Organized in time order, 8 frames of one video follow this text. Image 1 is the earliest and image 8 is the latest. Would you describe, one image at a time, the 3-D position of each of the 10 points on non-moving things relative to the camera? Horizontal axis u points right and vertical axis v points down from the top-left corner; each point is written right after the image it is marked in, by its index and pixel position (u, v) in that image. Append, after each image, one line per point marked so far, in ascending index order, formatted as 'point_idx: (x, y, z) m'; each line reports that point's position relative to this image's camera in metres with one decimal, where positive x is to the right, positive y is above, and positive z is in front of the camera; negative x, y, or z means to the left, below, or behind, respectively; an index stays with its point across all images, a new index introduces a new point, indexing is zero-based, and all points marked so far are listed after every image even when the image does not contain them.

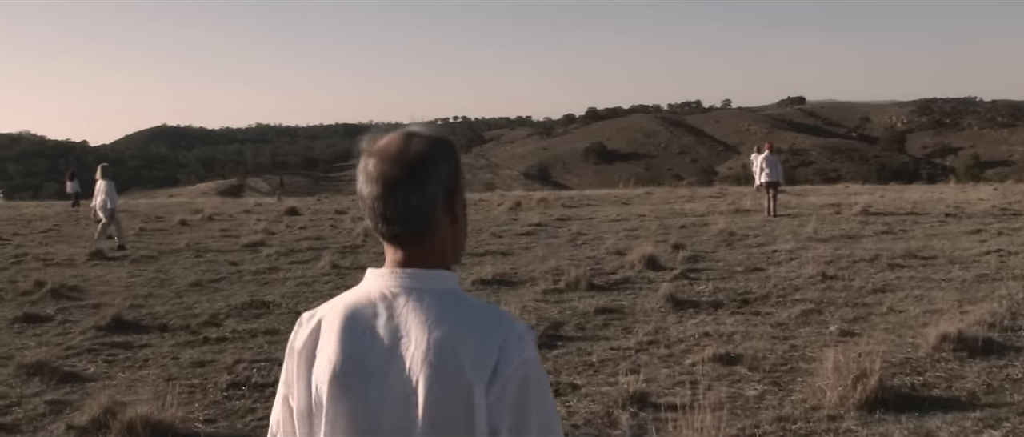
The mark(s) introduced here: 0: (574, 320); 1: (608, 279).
0: (+0.5, -0.8, +11.7) m
1: (+0.9, -0.6, +13.4) m
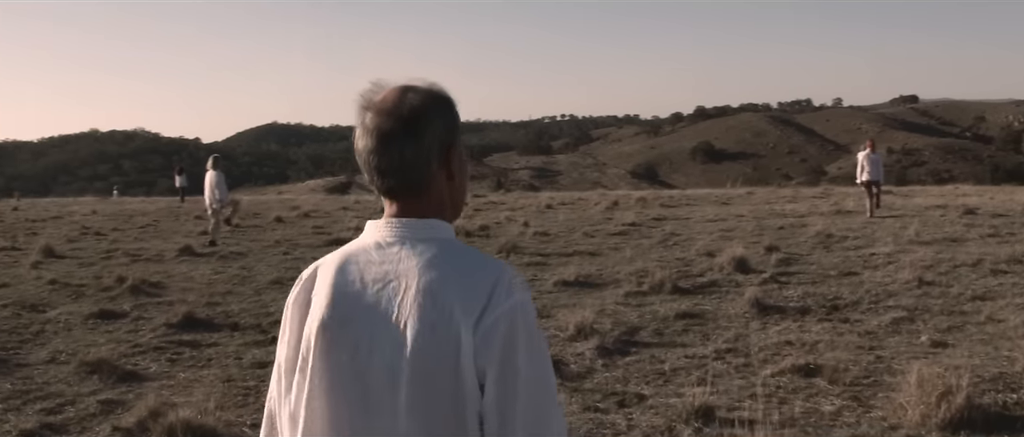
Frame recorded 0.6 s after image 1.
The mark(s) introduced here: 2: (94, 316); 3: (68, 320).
0: (+1.1, -0.8, +11.1) m
1: (+1.6, -0.6, +12.8) m
2: (-3.8, -0.9, +12.9) m
3: (-4.0, -0.9, +12.8) m
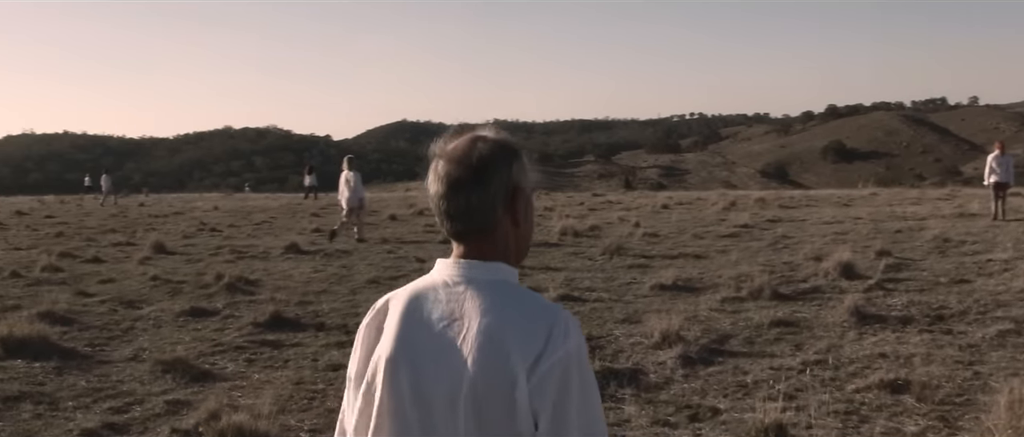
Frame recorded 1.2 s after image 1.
0: (+1.7, -0.9, +10.6) m
1: (+2.5, -0.6, +12.2) m
2: (-3.0, -0.9, +12.9) m
3: (-3.2, -0.9, +12.8) m
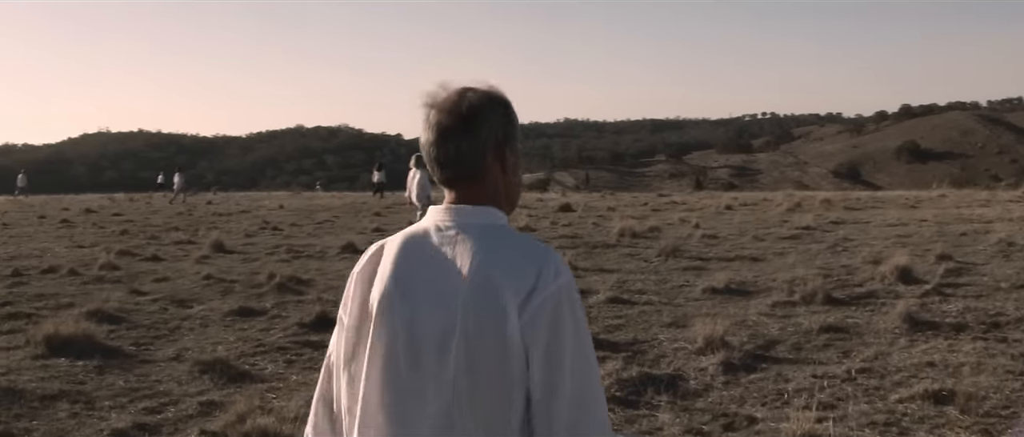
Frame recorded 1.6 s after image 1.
0: (+2.1, -0.9, +10.3) m
1: (+2.8, -0.6, +11.9) m
2: (-2.5, -0.9, +12.8) m
3: (-2.8, -0.9, +12.8) m
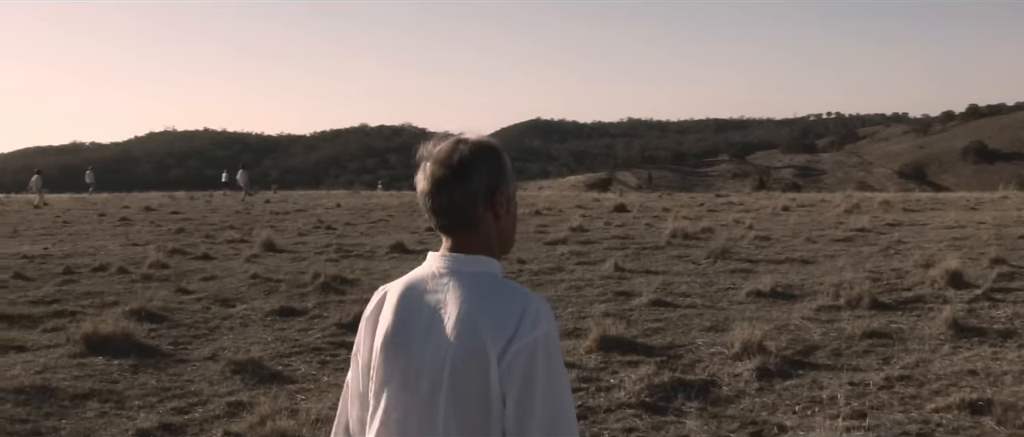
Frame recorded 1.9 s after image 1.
0: (+2.3, -0.9, +10.1) m
1: (+3.2, -0.6, +11.6) m
2: (-2.2, -0.9, +12.8) m
3: (-2.4, -0.9, +12.8) m
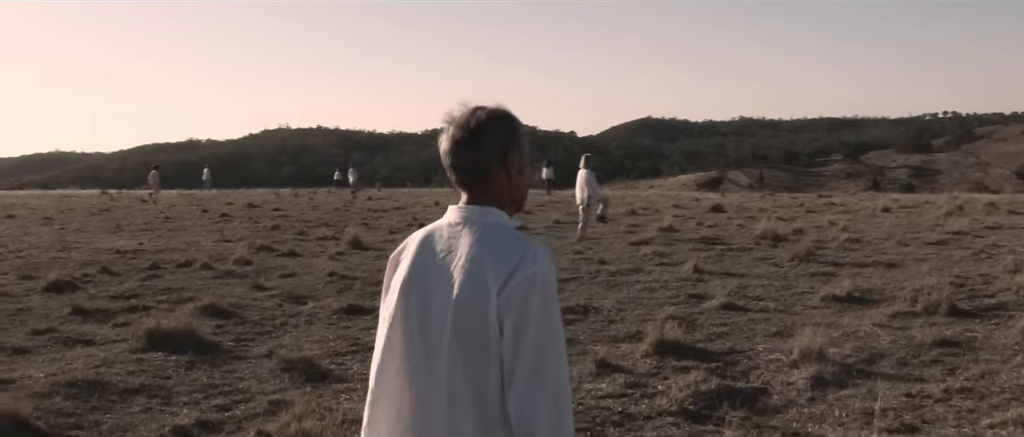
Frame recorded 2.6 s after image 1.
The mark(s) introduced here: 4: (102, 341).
0: (+2.7, -0.9, +9.6) m
1: (+3.7, -0.7, +11.1) m
2: (-1.5, -0.8, +12.8) m
3: (-1.8, -0.9, +12.7) m
4: (-3.4, -1.0, +11.7) m
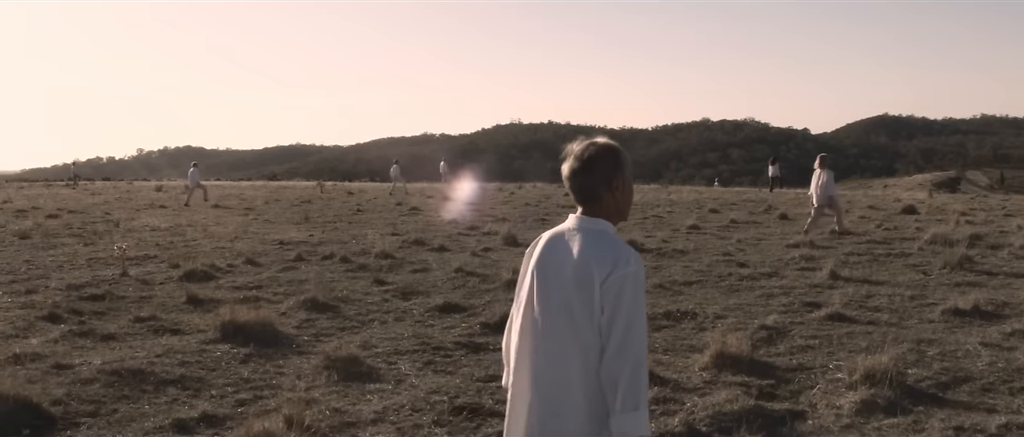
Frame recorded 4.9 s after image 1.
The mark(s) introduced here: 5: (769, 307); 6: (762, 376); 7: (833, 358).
0: (+2.9, -0.9, +8.5) m
1: (+4.1, -0.7, +9.6) m
2: (-0.6, -0.8, +12.3) m
3: (-0.9, -0.8, +12.3) m
4: (-2.7, -0.9, +11.7) m
5: (+2.1, -0.7, +11.6) m
6: (+1.5, -1.0, +8.7) m
7: (+2.1, -0.9, +9.2) m
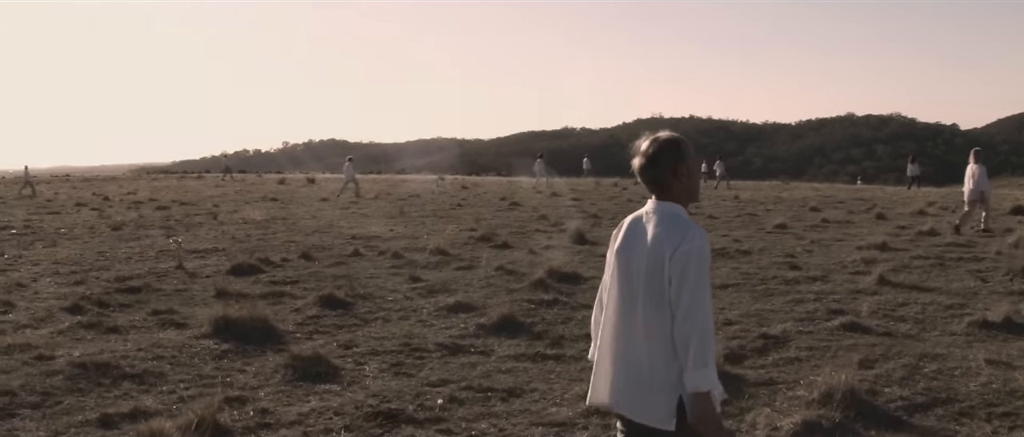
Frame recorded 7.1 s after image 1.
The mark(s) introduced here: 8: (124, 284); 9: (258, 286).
0: (+2.5, -1.0, +7.6) m
1: (+3.9, -0.7, +8.6) m
2: (-0.5, -0.7, +11.8) m
3: (-0.7, -0.8, +11.9) m
4: (-2.6, -0.9, +11.5) m
5: (+2.1, -0.7, +10.8) m
6: (+1.2, -1.0, +8.0) m
7: (+1.8, -0.9, +8.4) m
8: (-4.0, -0.7, +14.5) m
9: (-2.5, -0.7, +13.8) m
